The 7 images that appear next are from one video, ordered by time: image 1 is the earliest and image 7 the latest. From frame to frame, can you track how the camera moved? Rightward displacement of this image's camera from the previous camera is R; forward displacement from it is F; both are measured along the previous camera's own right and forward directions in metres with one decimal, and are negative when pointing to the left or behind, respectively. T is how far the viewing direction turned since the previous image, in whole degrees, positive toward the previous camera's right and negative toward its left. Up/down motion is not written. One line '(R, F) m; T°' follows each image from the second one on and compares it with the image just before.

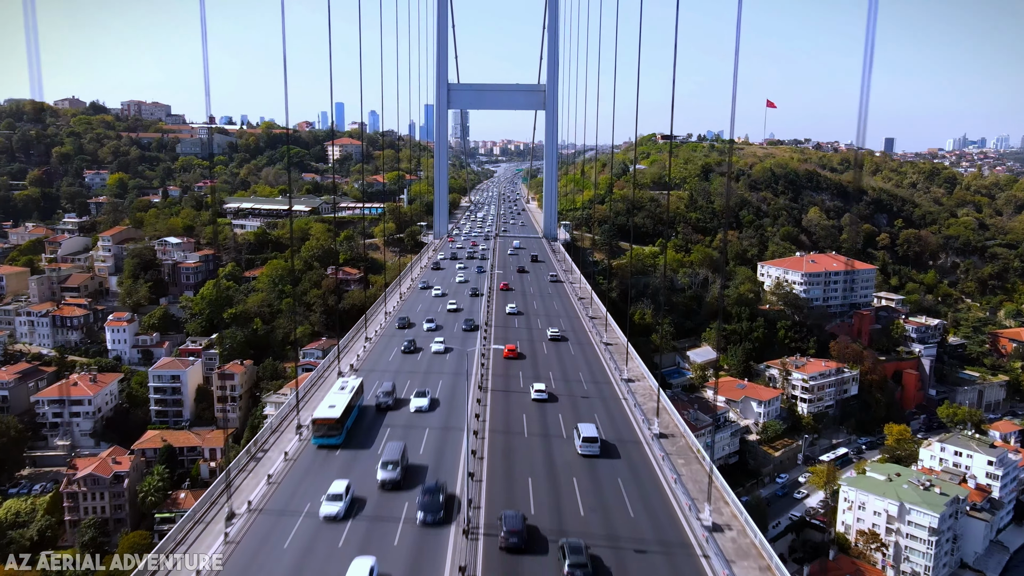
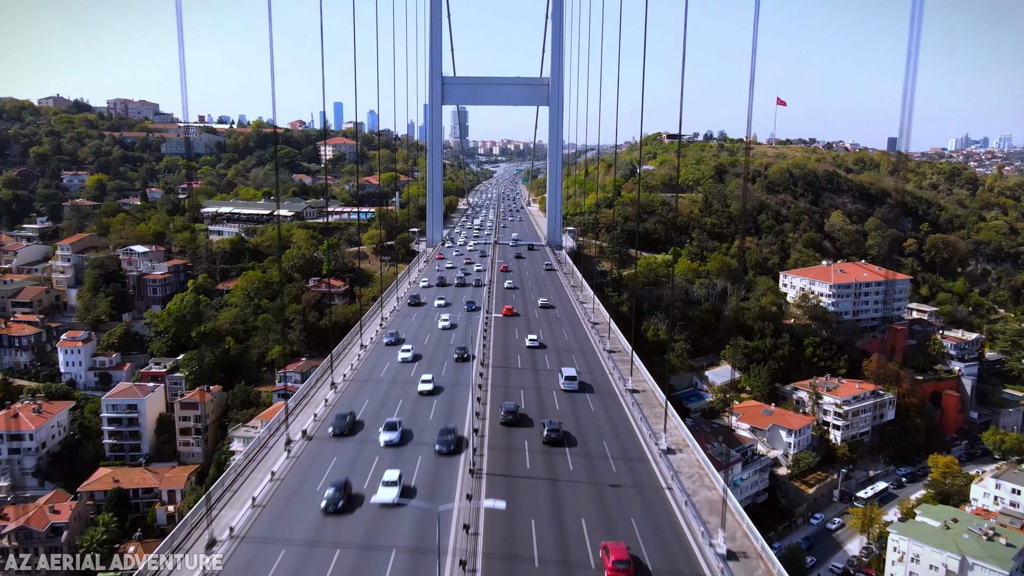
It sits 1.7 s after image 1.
(0.0, +2.6) m; 0°
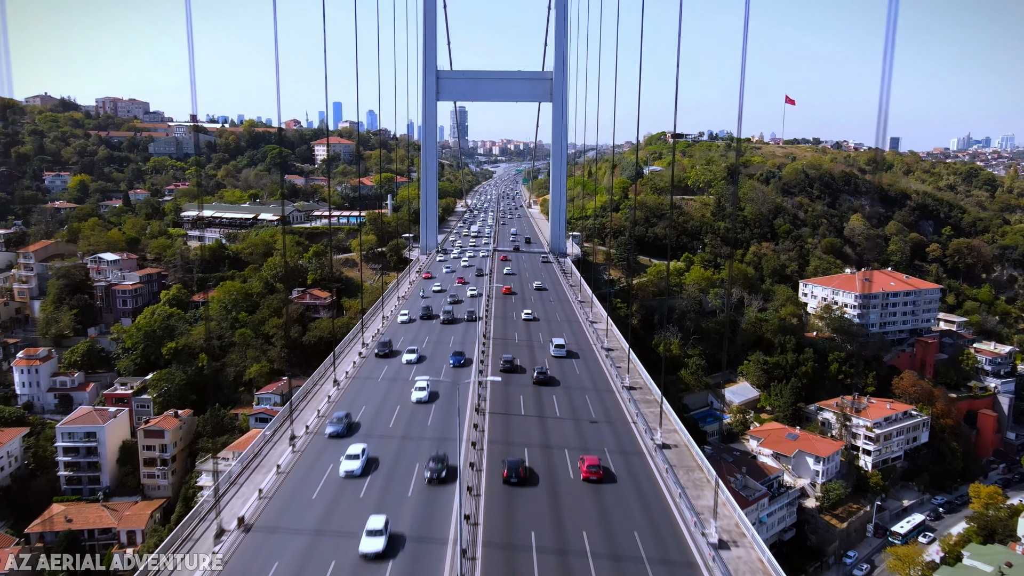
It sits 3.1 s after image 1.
(0.0, +1.9) m; 0°
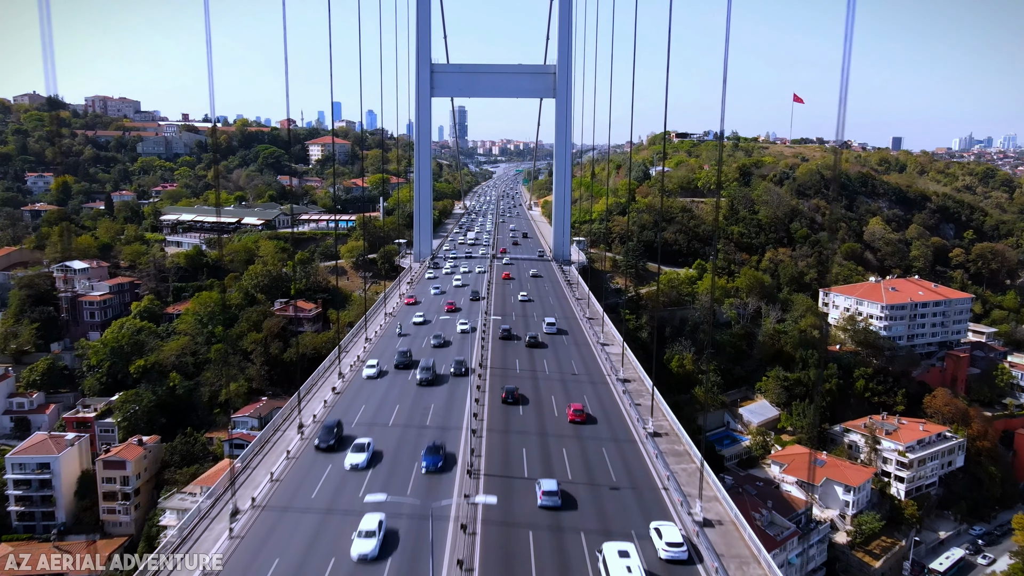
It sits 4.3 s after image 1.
(0.0, +1.8) m; 0°
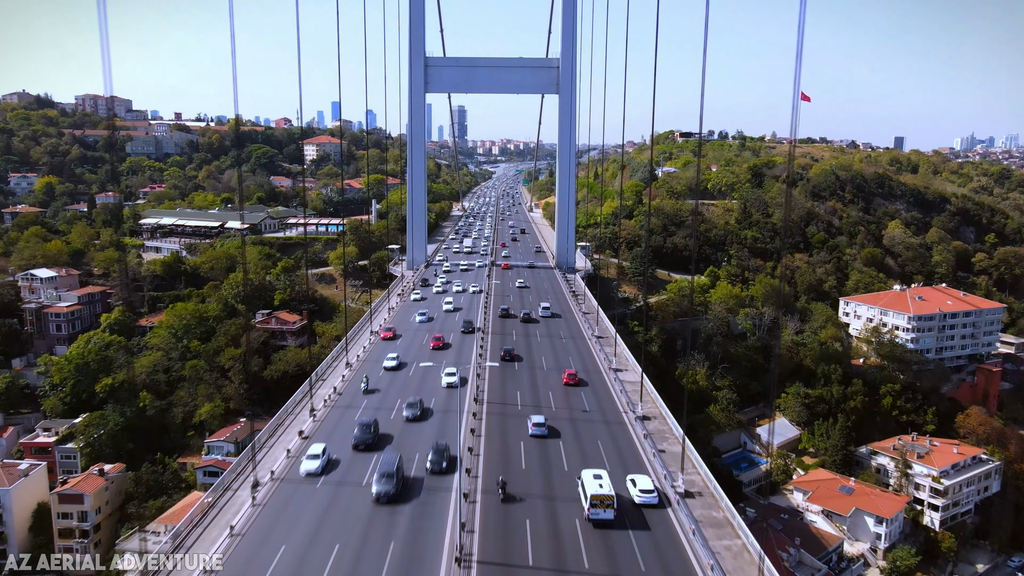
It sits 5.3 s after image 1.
(0.0, +1.5) m; 0°
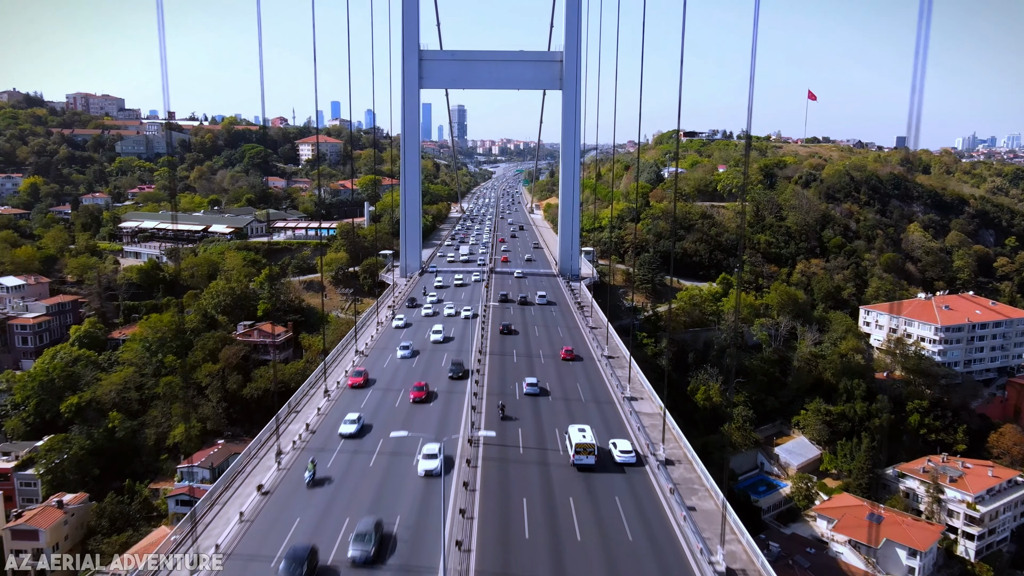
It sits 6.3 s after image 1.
(0.0, +1.4) m; 0°
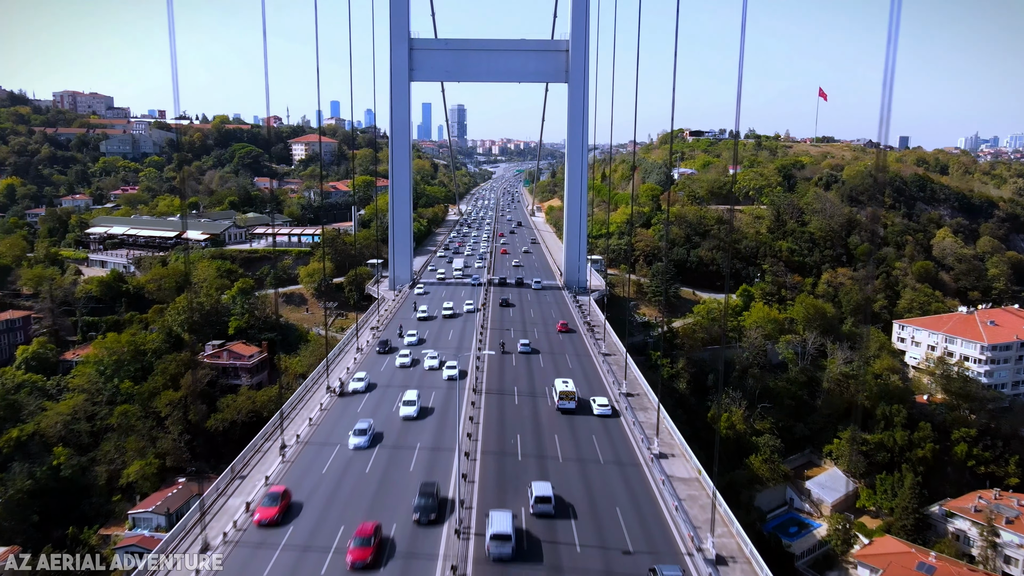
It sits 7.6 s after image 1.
(0.0, +1.9) m; 0°
